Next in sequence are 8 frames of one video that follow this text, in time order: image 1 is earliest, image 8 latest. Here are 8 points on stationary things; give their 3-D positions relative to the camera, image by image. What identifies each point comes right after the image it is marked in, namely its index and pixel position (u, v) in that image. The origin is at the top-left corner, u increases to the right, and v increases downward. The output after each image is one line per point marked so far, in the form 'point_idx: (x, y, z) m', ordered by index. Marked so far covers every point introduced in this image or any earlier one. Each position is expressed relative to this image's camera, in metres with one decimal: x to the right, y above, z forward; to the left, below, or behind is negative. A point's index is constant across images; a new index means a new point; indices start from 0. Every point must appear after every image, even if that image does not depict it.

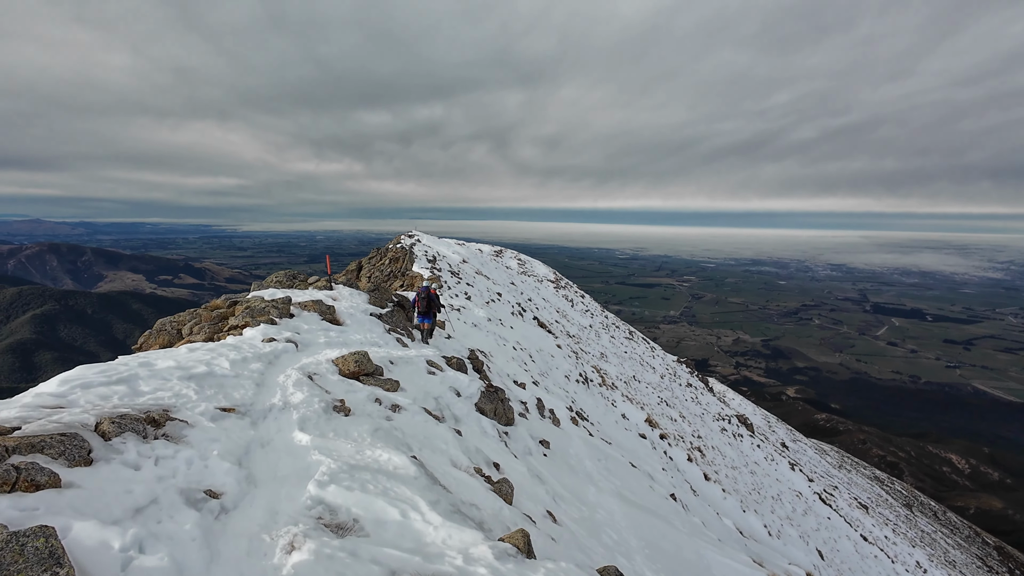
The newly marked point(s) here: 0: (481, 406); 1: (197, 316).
0: (-0.6, -2.3, +9.6) m
1: (-6.0, -0.5, +9.1) m
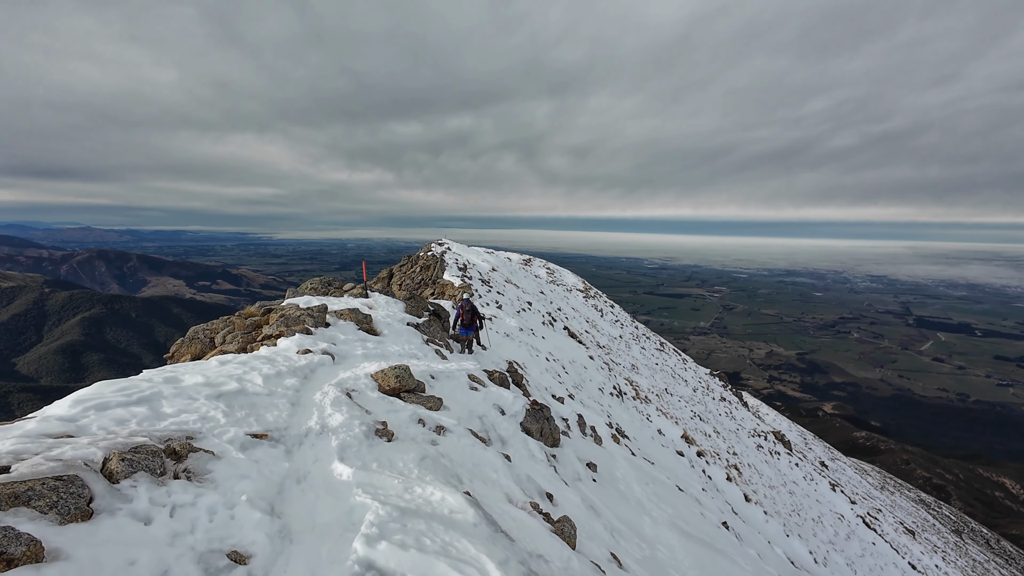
0: (+0.3, -2.5, +8.8) m
1: (-5.1, -0.7, +8.7) m
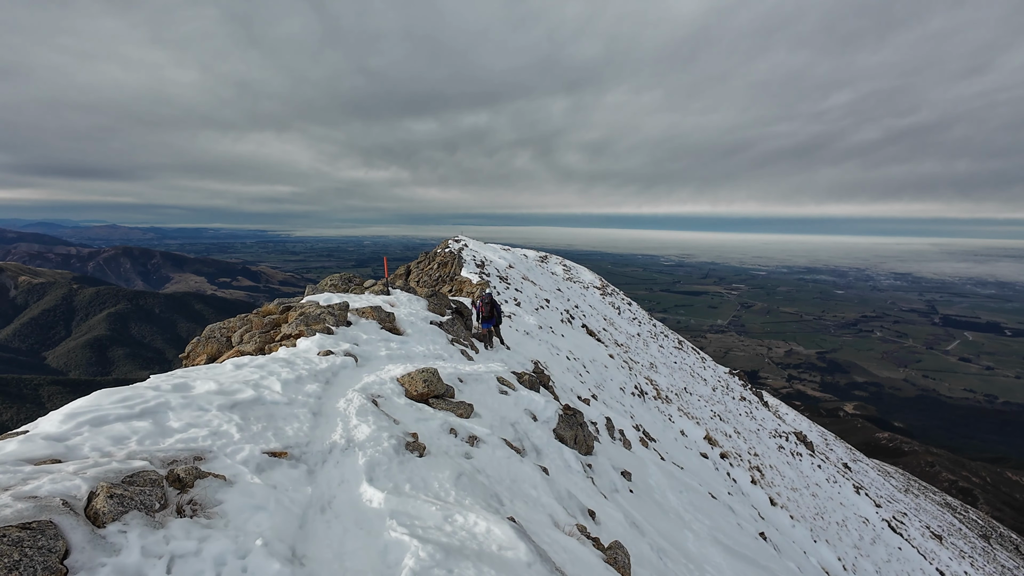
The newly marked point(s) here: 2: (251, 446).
0: (+0.8, -2.5, +8.2) m
1: (-4.6, -0.6, +8.3) m
2: (-1.9, -1.2, +3.5) m
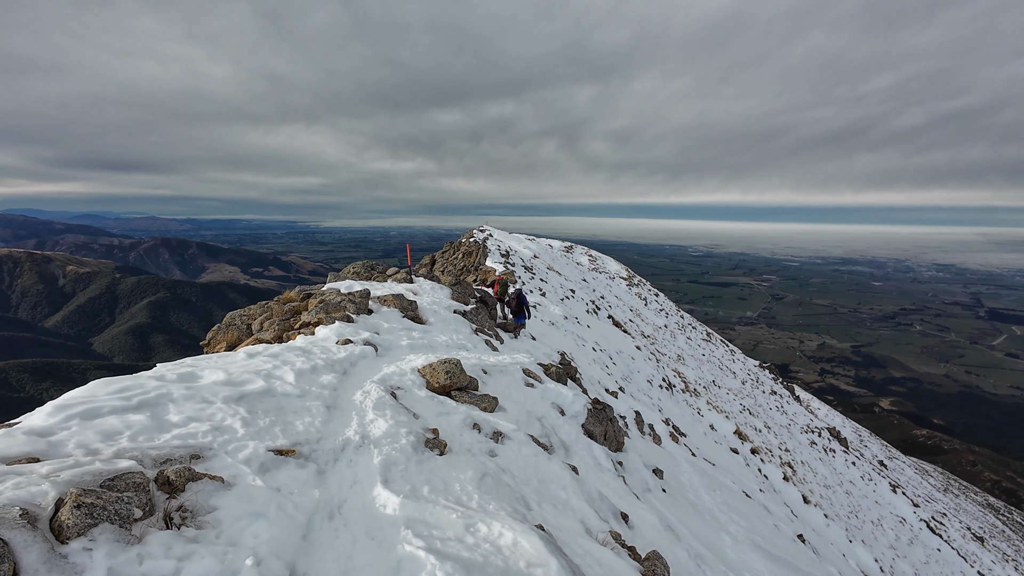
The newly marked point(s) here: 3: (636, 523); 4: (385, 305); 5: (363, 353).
0: (+1.3, -2.3, +7.8) m
1: (-4.1, -0.4, +8.1) m
2: (-1.7, -1.0, +3.2) m
3: (+1.5, -2.8, +5.8) m
4: (-2.3, -0.3, +8.7) m
5: (-1.9, -0.9, +6.2) m
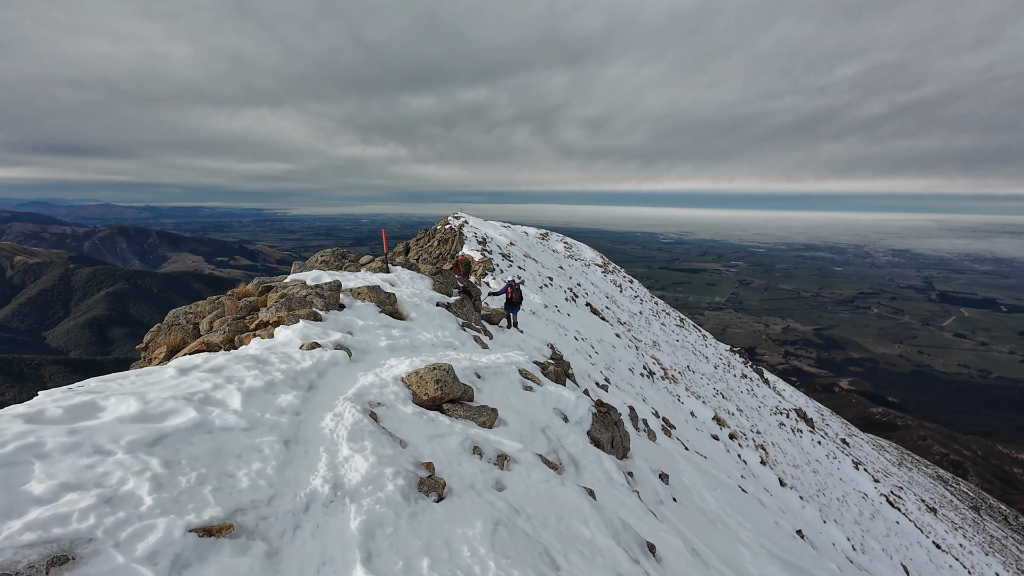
0: (+1.2, -2.1, +6.9) m
1: (-4.2, -0.3, +6.9) m
2: (-1.5, -1.0, +2.1) m
3: (+1.6, -2.7, +4.9) m
4: (-2.4, -0.2, +7.6) m
5: (-1.9, -0.8, +5.1) m
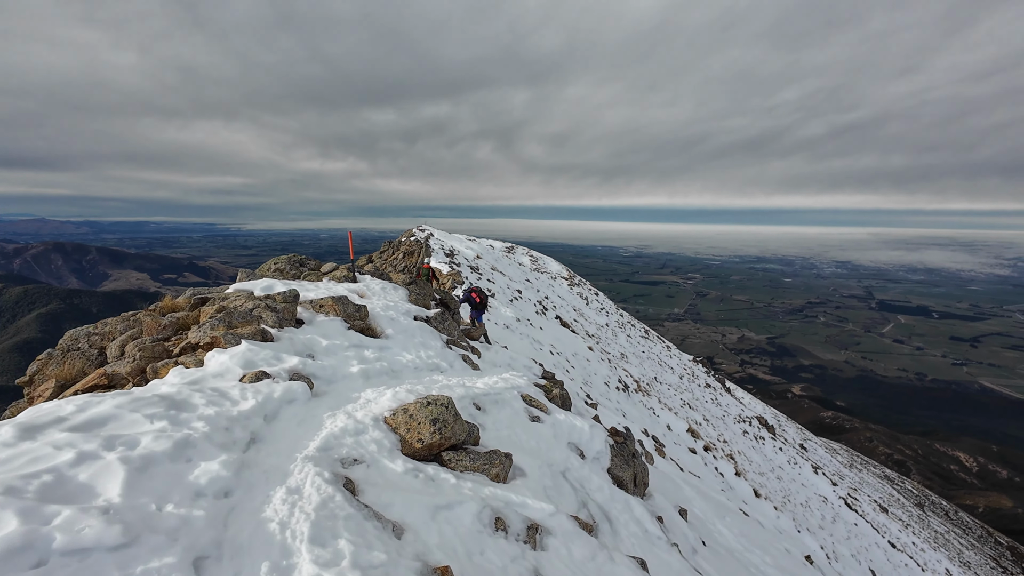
0: (+1.3, -2.2, +5.7) m
1: (-4.1, -0.4, +5.3) m
2: (-1.1, -1.0, +0.8) m
3: (+1.8, -2.7, +3.7) m
4: (-2.4, -0.3, +6.2) m
5: (-1.7, -0.8, +3.7) m
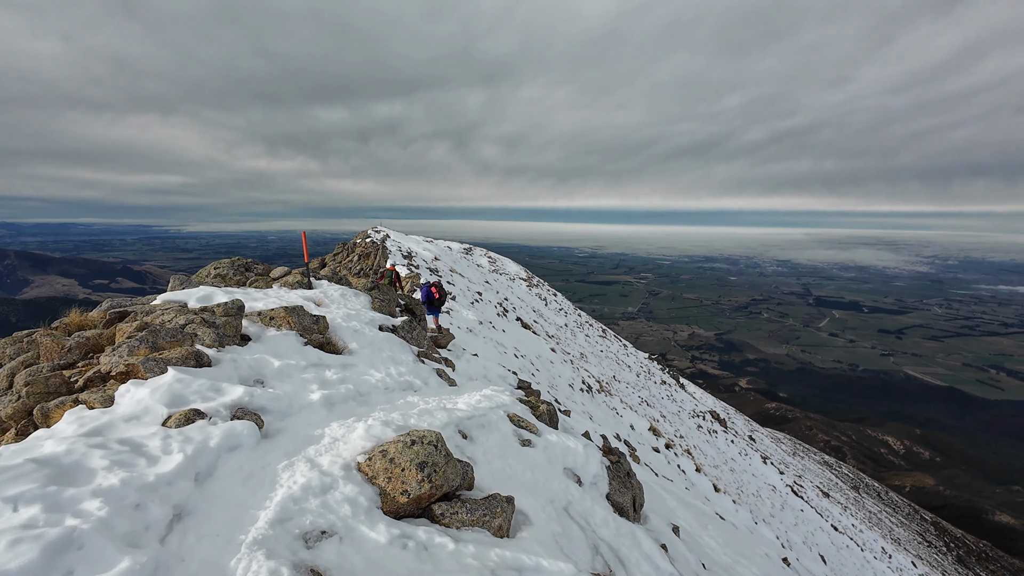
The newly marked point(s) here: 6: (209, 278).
0: (+1.1, -2.2, +5.1) m
1: (-4.2, -0.5, +4.2) m
2: (-0.8, -1.1, 0.0) m
3: (+1.8, -2.8, +3.2) m
4: (-2.6, -0.4, +5.3) m
5: (-1.7, -0.9, +2.9) m
6: (-4.8, +0.2, +7.7) m
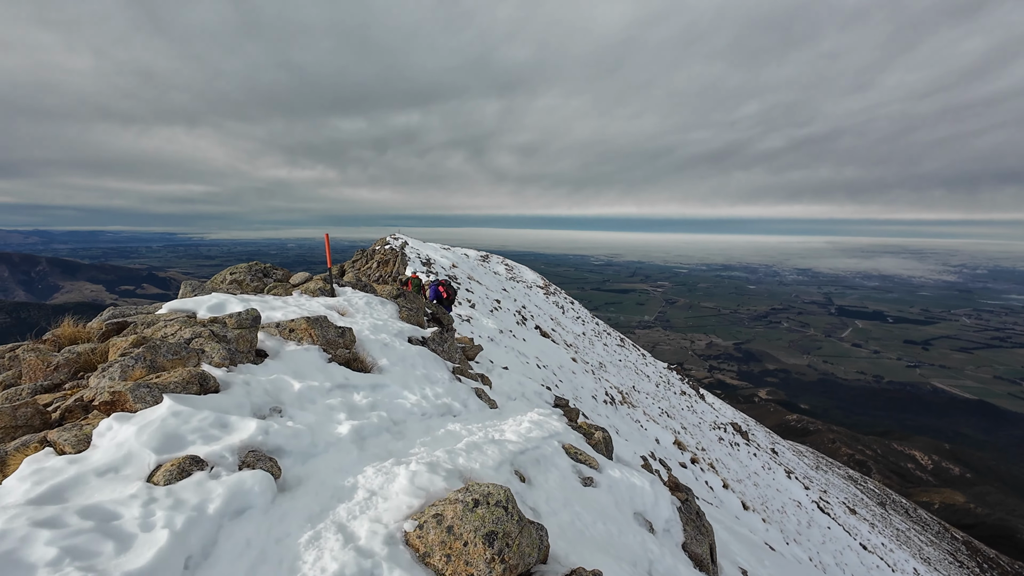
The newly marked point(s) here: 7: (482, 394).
0: (+1.7, -2.3, +4.3) m
1: (-3.7, -0.6, +3.6) m
2: (-0.5, -1.1, -0.8) m
3: (+2.3, -2.8, +2.3) m
4: (-2.1, -0.5, +4.6) m
5: (-1.2, -1.0, +2.2) m
6: (-4.2, +0.1, +7.1) m
7: (-0.3, -1.2, +5.5) m
